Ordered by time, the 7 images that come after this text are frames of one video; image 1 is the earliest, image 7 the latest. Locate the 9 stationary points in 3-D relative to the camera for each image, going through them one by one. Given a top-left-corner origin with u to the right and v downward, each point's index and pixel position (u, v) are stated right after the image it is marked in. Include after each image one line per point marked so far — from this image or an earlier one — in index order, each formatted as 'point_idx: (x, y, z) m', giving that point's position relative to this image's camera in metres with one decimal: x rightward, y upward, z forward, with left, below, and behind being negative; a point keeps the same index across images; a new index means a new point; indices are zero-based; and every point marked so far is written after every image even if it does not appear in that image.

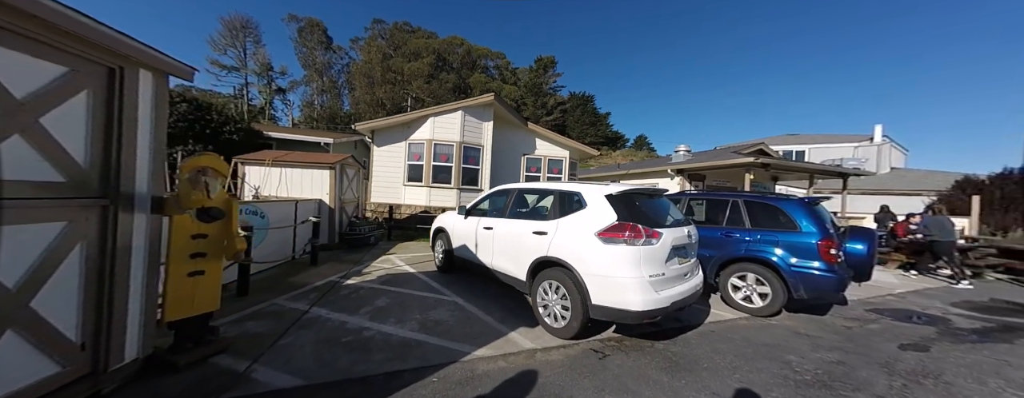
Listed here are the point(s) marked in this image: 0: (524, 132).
0: (+0.7, +3.1, +13.2) m
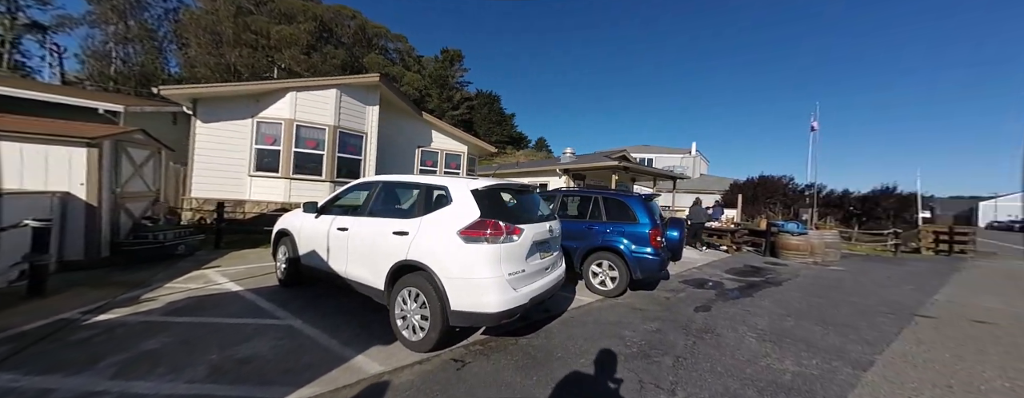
0: (-4.1, +3.3, +12.3) m
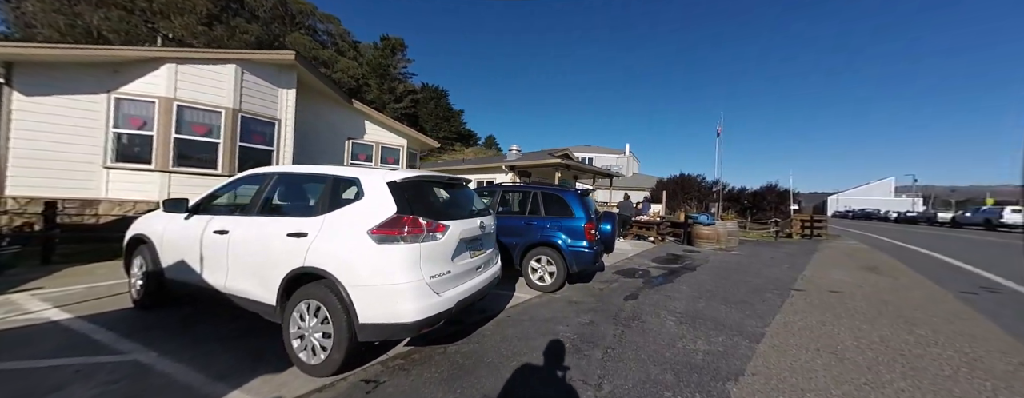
0: (-6.5, +3.4, +11.1) m
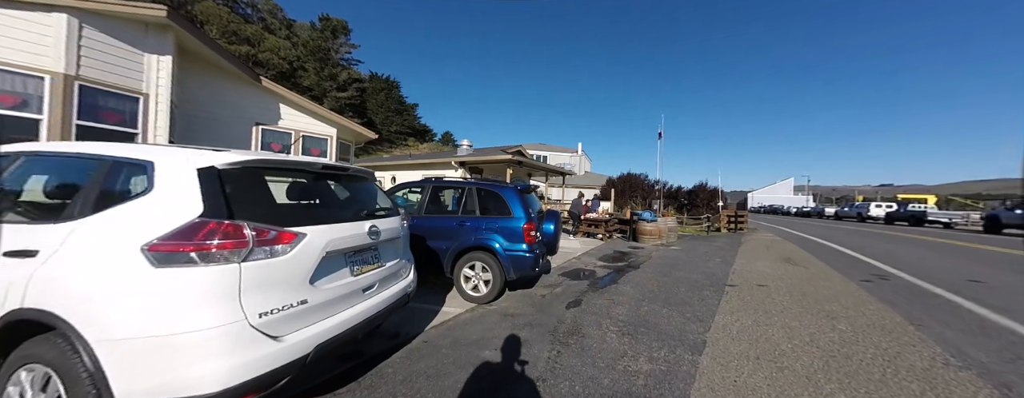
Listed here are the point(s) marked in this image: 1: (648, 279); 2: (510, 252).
0: (-8.4, +3.5, +9.3) m
1: (+2.9, -1.7, +6.2) m
2: (0.0, -0.8, +4.4) m
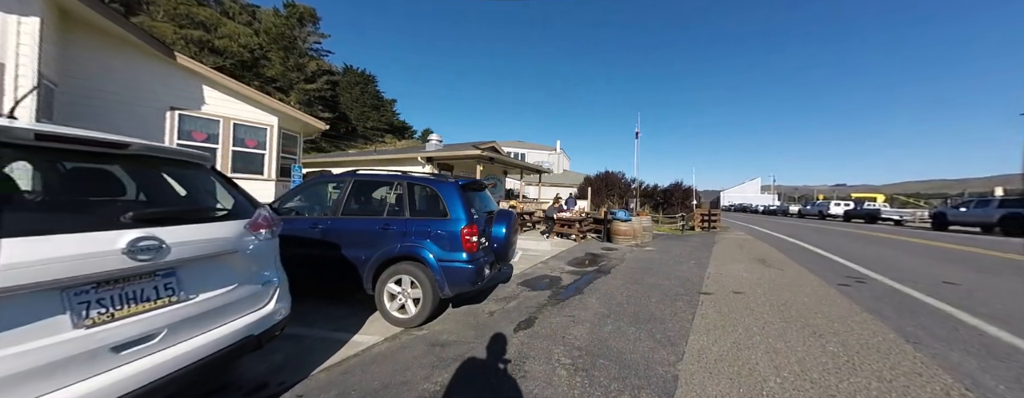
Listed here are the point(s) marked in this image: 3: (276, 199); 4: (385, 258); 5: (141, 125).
0: (-9.5, +3.6, +7.9) m
1: (+2.0, -1.7, +5.5) m
2: (-0.8, -0.8, +3.5) m
3: (-3.3, 0.0, +4.0) m
4: (-1.6, -0.7, +3.6) m
5: (-9.8, +1.9, +7.6) m
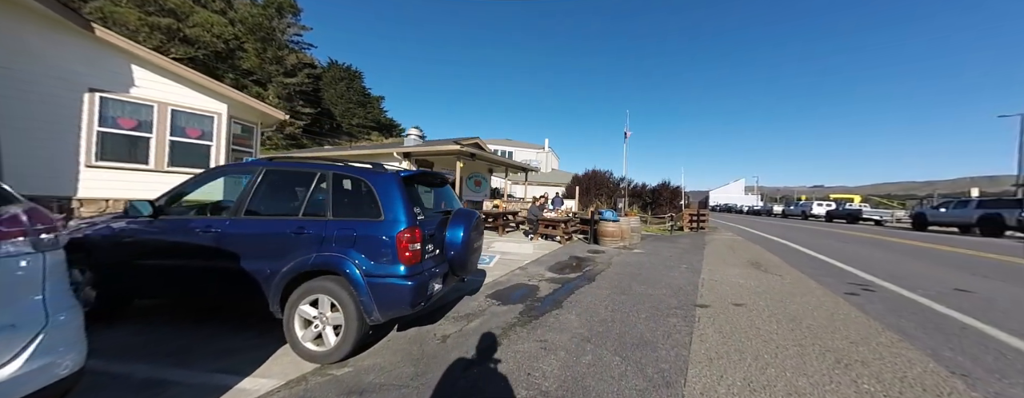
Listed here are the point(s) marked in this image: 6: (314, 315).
0: (-10.0, +3.7, +6.8) m
1: (+1.5, -1.6, +4.8) m
2: (-1.3, -0.7, +2.7) m
3: (-3.8, 0.0, +3.1) m
4: (-2.0, -0.7, +2.8) m
5: (-10.3, +2.0, +6.5) m
6: (-1.9, -1.1, +2.8) m
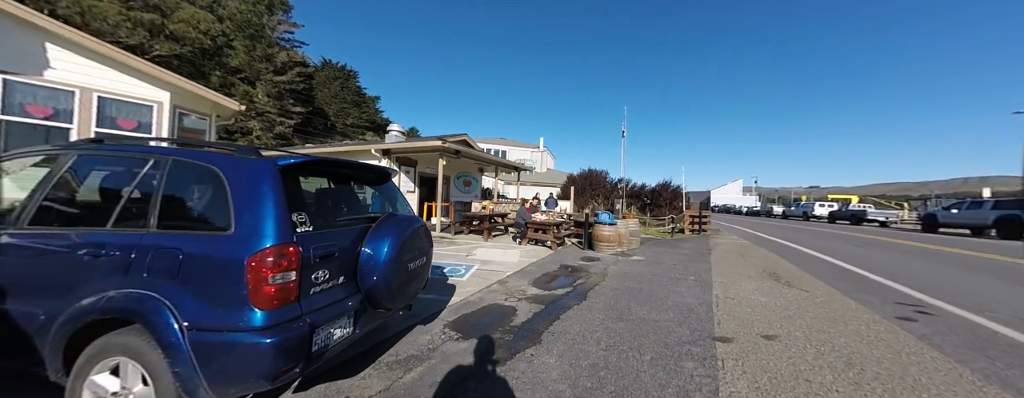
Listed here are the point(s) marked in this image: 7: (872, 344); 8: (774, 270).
0: (-10.5, +3.6, +5.7) m
1: (+1.0, -1.7, +3.8) m
2: (-1.7, -0.8, +1.6) m
3: (-4.2, 0.0, +2.1) m
4: (-2.5, -0.7, +1.7) m
5: (-10.8, +2.0, +5.4) m
6: (-2.3, -1.1, +1.7) m
7: (+4.1, -1.6, +3.3) m
8: (+6.3, -1.7, +7.0) m
